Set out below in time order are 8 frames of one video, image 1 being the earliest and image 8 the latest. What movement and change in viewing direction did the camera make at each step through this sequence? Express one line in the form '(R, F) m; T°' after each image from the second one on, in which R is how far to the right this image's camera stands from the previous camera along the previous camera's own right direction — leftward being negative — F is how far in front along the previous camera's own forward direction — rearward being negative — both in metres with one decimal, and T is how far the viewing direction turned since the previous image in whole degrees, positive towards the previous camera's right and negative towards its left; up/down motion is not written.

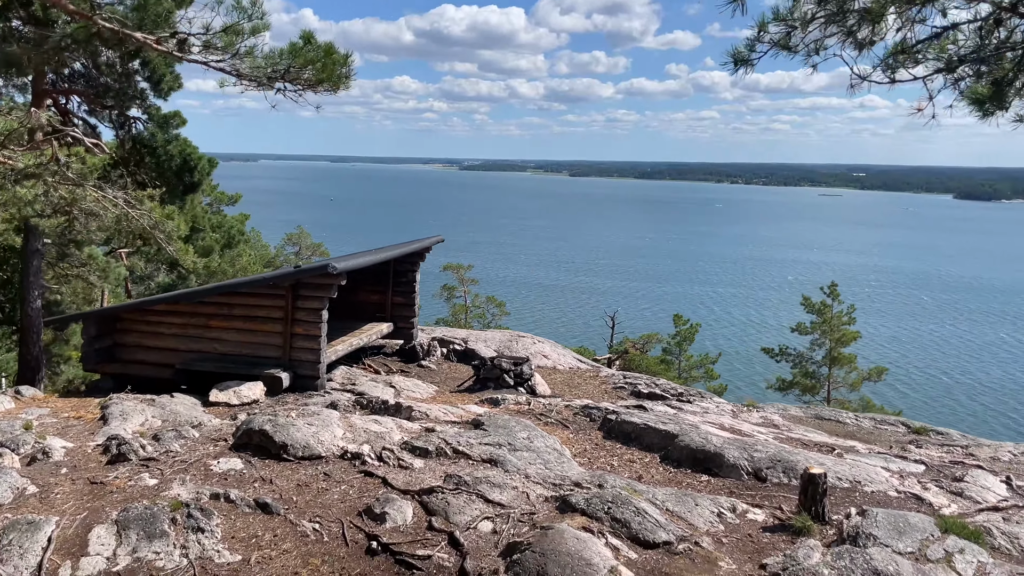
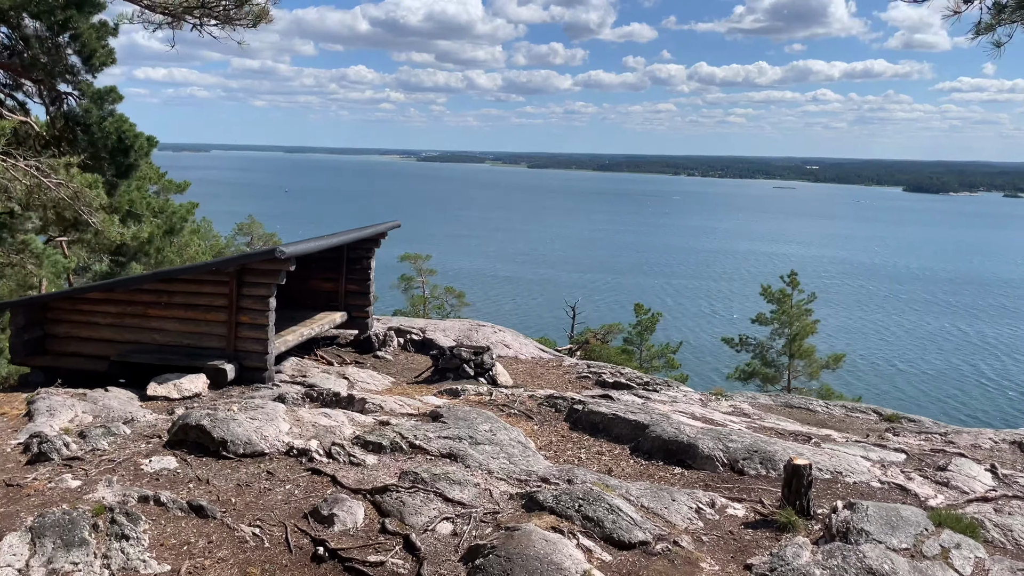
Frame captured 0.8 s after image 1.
(0.0, +0.4) m; +3°
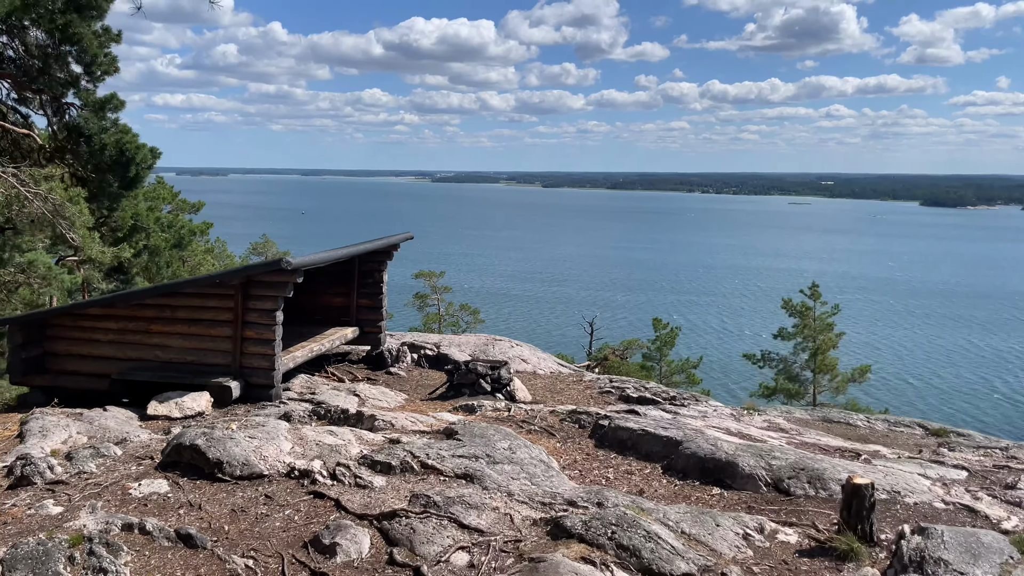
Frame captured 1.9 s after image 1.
(0.0, +0.4) m; -1°
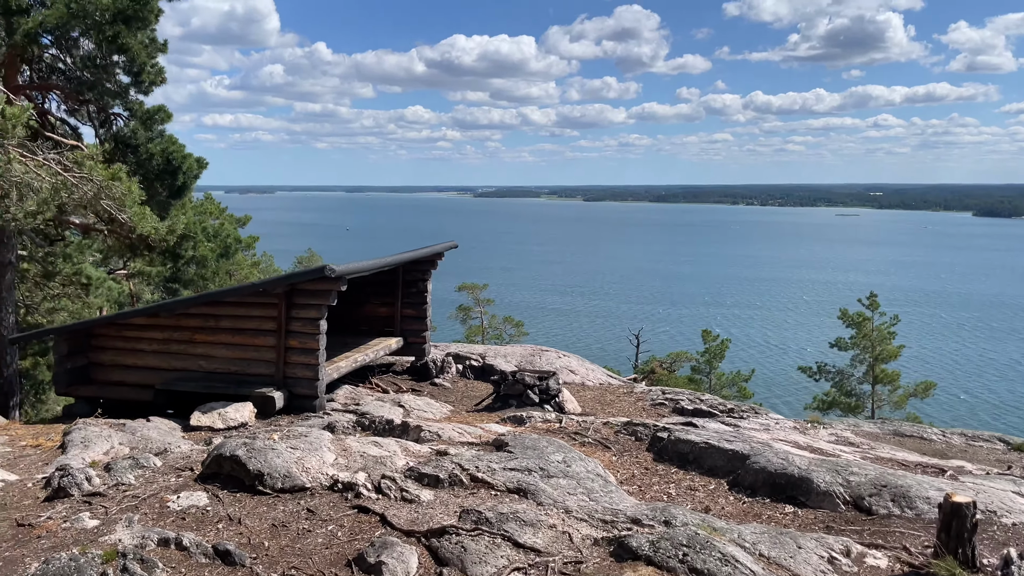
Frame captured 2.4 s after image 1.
(-0.1, +0.3) m; -3°
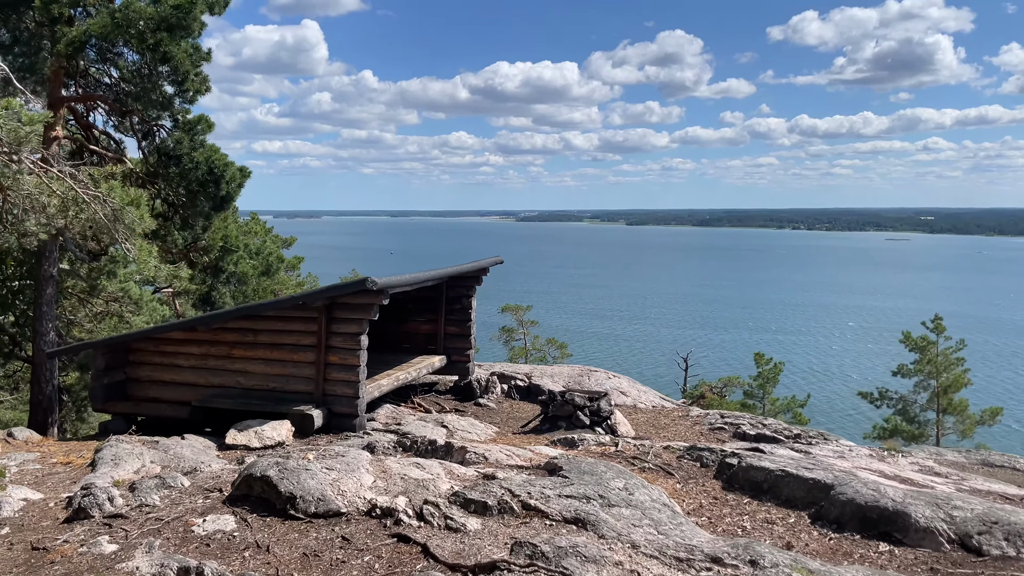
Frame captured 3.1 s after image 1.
(-0.1, +0.4) m; -3°
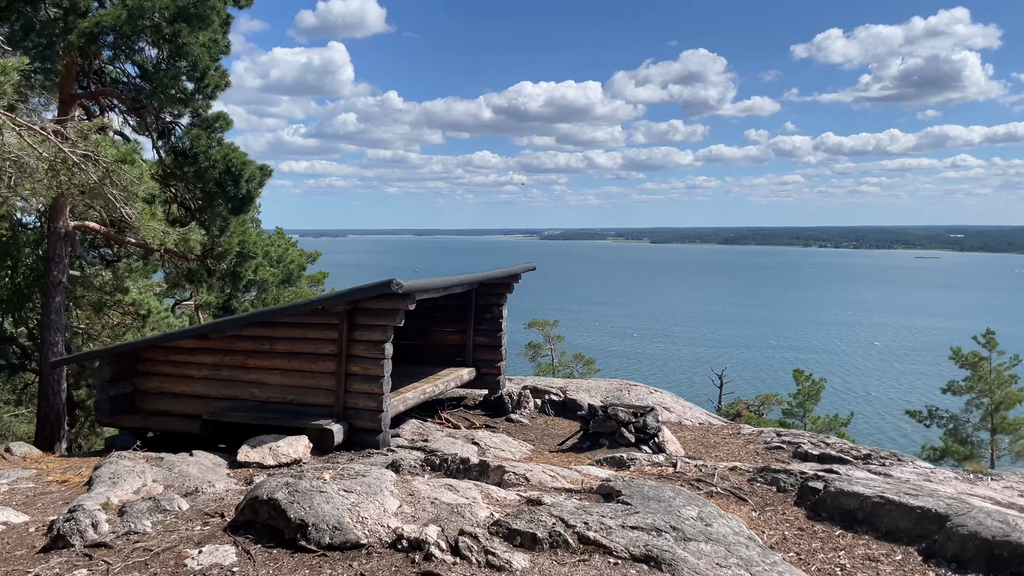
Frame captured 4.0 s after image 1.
(-0.1, +0.7) m; -2°
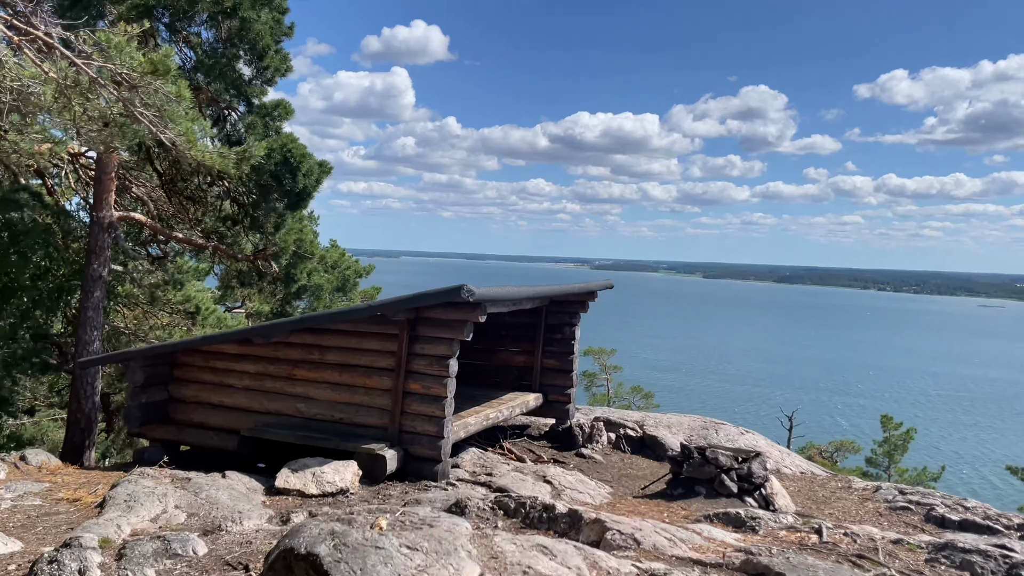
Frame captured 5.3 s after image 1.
(-0.3, +1.0) m; -3°
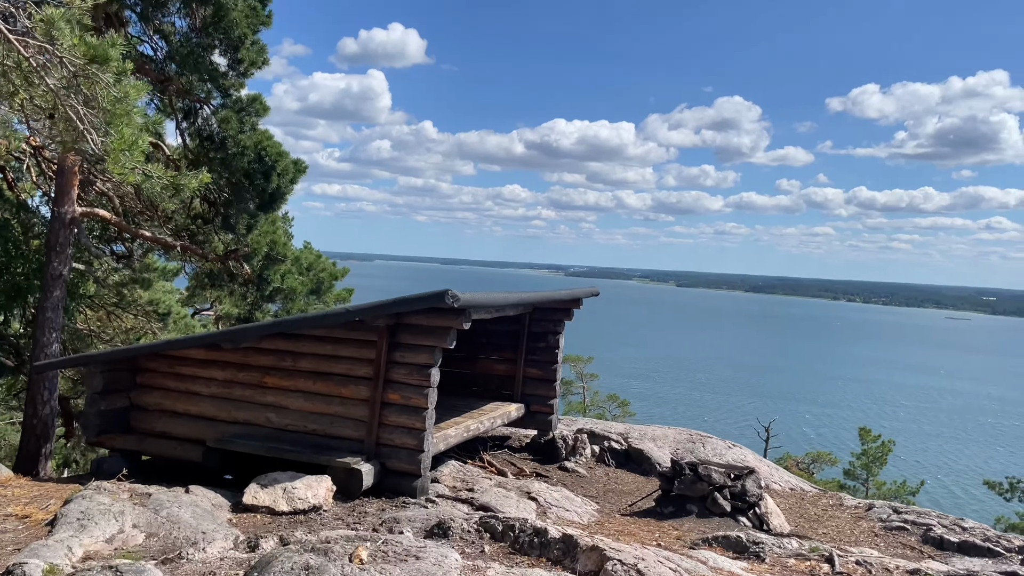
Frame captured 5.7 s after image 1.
(-0.1, +0.3) m; +2°
